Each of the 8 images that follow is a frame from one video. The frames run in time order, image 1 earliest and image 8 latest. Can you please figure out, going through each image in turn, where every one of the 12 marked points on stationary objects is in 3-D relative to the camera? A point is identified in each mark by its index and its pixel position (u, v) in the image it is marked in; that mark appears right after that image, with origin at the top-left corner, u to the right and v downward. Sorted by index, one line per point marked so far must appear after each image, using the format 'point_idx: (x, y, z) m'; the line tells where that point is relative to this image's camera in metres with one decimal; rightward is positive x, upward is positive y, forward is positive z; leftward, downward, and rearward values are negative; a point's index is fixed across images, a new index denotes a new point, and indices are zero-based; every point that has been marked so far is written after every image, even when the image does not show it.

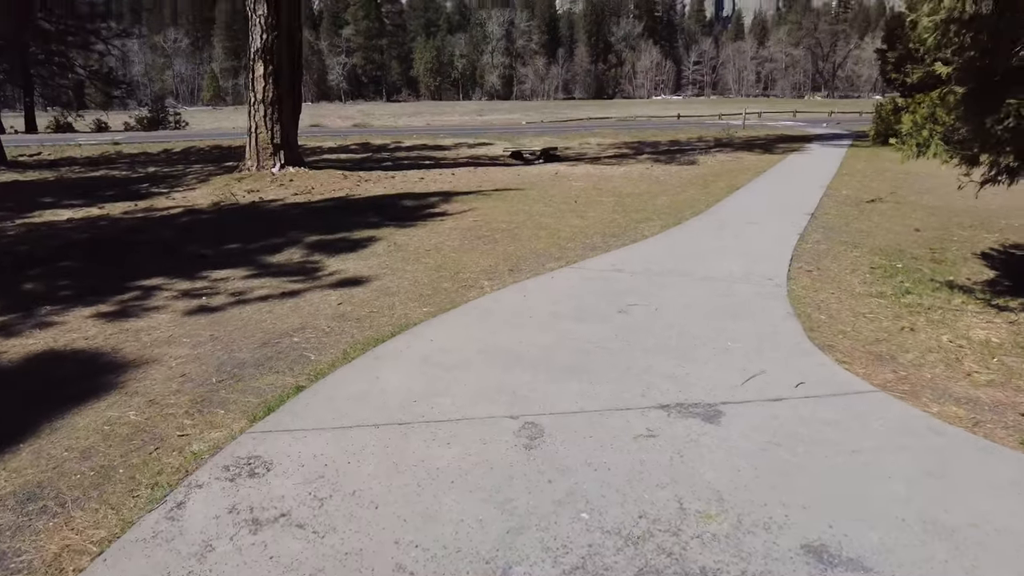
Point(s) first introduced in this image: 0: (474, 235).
0: (-0.5, +0.6, +7.2) m
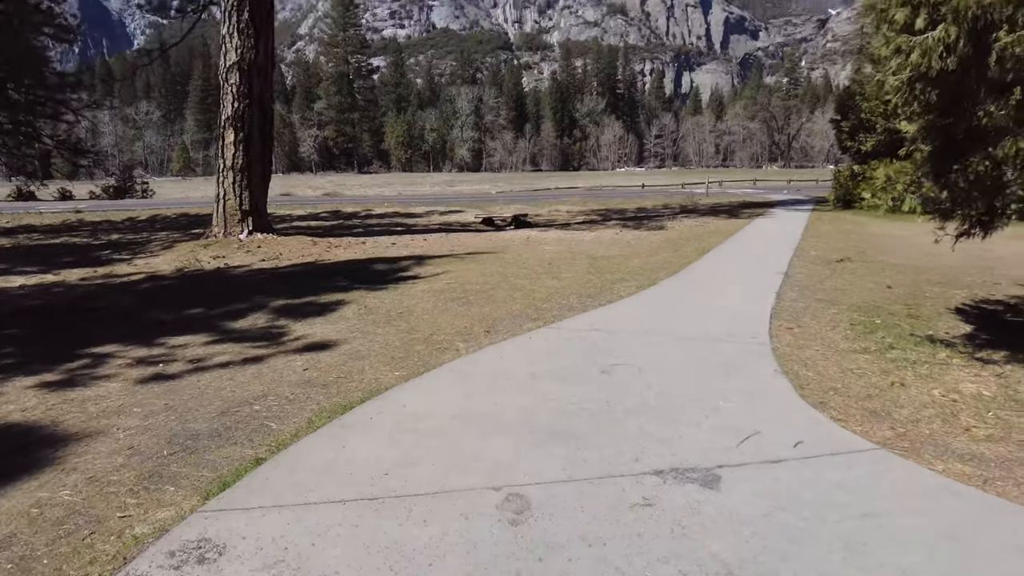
0: (-0.8, -0.1, +7.0) m
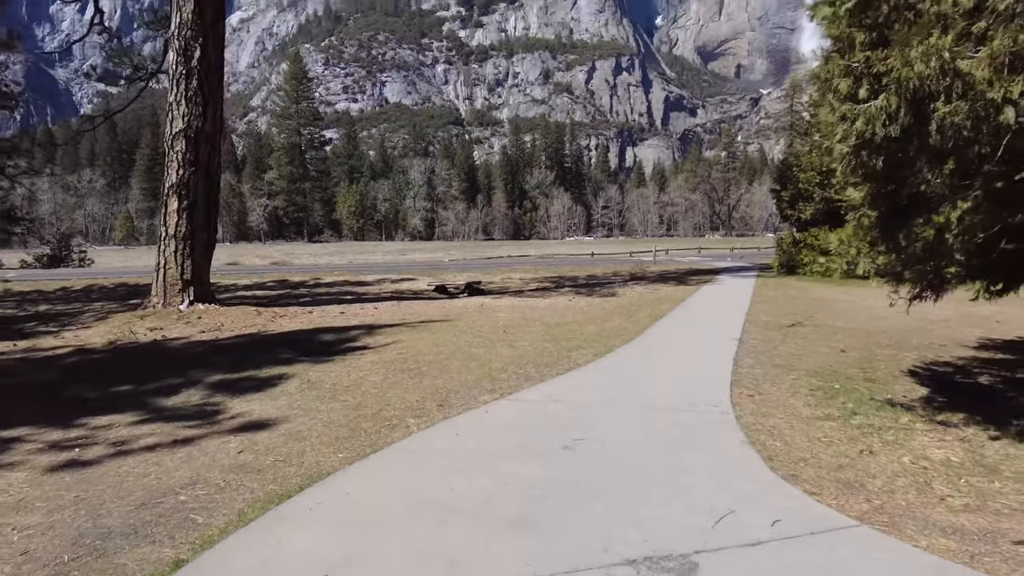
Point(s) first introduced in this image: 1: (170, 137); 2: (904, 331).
0: (-1.3, -0.9, +6.7) m
1: (-5.6, +2.5, +9.5) m
2: (+5.4, -0.6, +8.1) m
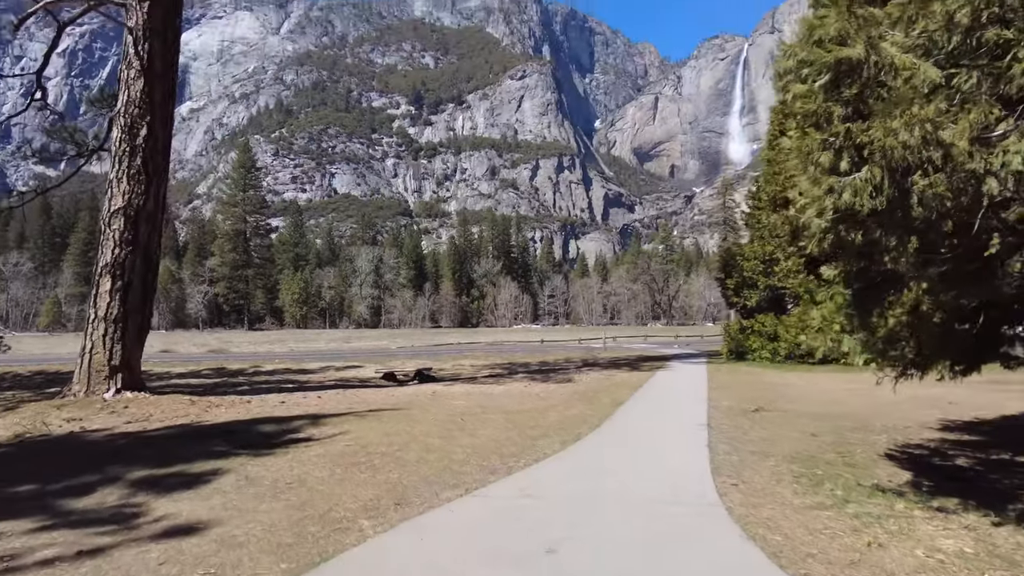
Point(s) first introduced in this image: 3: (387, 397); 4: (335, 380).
0: (-1.7, -1.8, +6.0) m
1: (-6.2, +1.2, +9.0) m
2: (+4.9, -1.7, +8.1) m
3: (-2.7, -2.4, +12.6) m
4: (-5.4, -2.8, +17.7) m
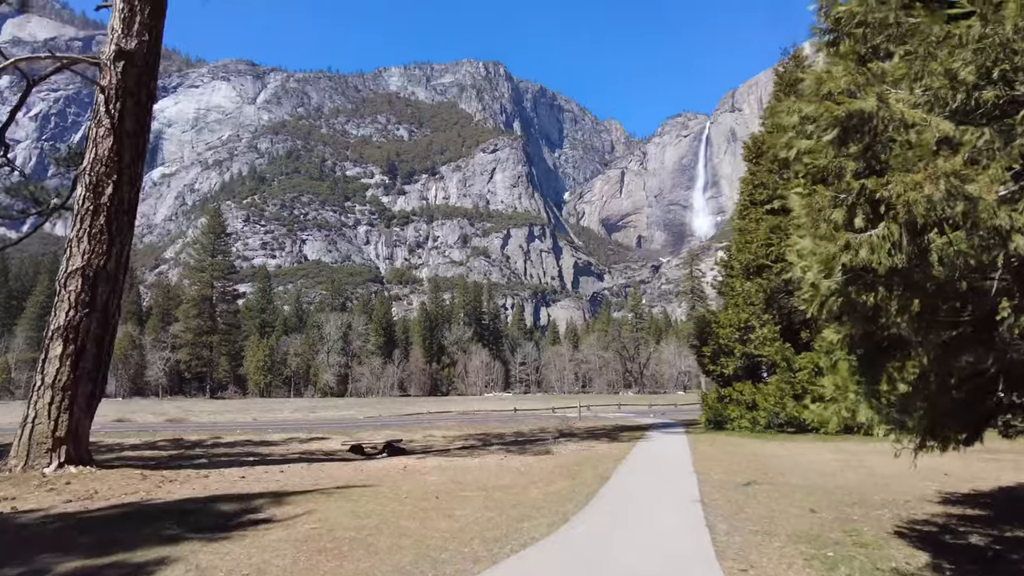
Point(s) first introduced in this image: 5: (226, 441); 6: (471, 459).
0: (-1.8, -2.4, +5.4) m
1: (-6.5, +0.2, +8.4) m
2: (+4.6, -2.7, +7.8) m
3: (-3.2, -3.7, +11.8) m
4: (-6.1, -4.7, +16.7) m
5: (-9.3, -5.0, +19.0) m
6: (-1.0, -4.1, +14.0) m
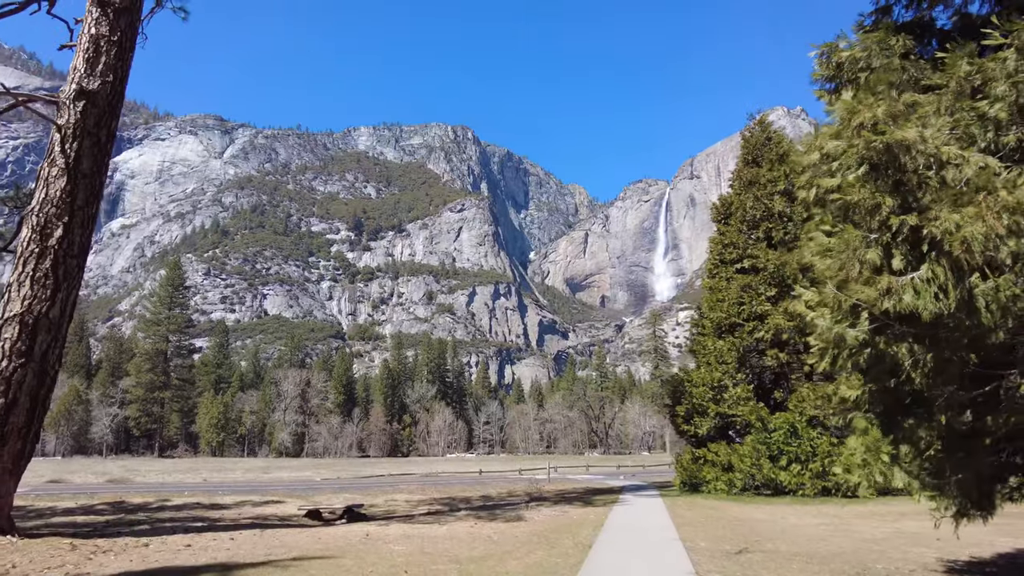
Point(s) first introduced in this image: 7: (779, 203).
0: (-2.0, -2.8, +4.7) m
1: (-6.8, -0.4, +7.7) m
2: (+4.3, -3.4, +7.4) m
3: (-3.7, -4.7, +10.8) m
4: (-6.9, -6.1, +15.4) m
5: (-10.3, -6.5, +17.5) m
6: (-1.7, -5.3, +13.1) m
7: (+8.5, +2.7, +18.6) m
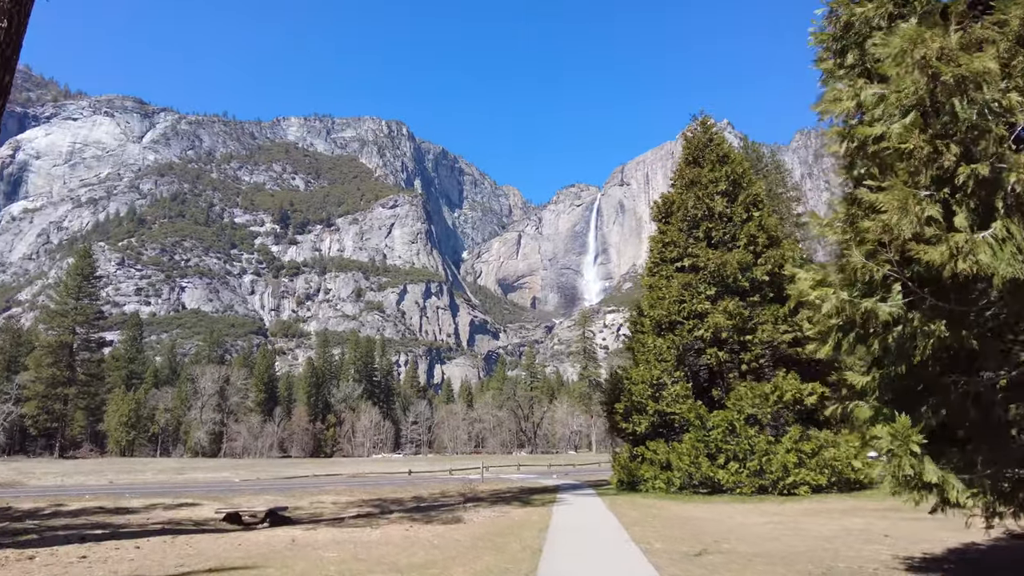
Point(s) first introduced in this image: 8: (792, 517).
0: (-2.3, -2.5, +3.8) m
1: (-7.3, 0.0, +6.3) m
2: (+3.7, -3.3, +7.3) m
3: (-4.7, -4.3, +9.7) m
4: (-8.5, -5.6, +13.9) m
5: (-12.1, -6.0, +15.6) m
6: (-3.0, -5.0, +12.2) m
7: (+6.7, +2.7, +18.9) m
8: (+5.2, -4.3, +10.9) m
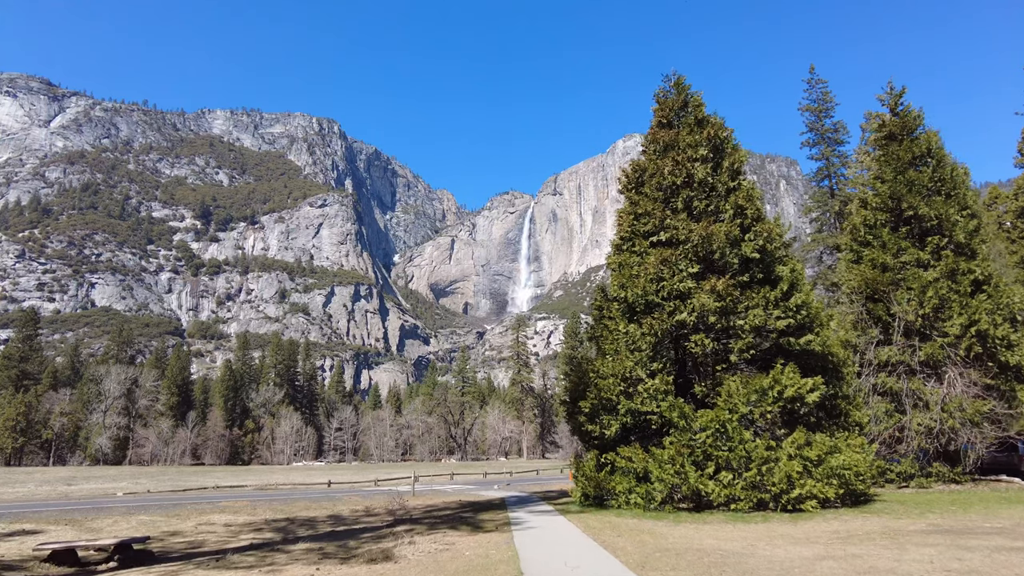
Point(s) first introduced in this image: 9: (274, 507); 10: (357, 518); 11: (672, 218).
0: (-2.0, -1.6, +0.3) m
1: (-7.2, +1.1, +2.2) m
2: (+3.5, -2.6, +4.4) m
3: (-5.2, -3.4, +5.9) m
4: (-9.4, -4.6, +9.6) m
5: (-13.2, -4.9, +10.9) m
6: (-3.7, -4.2, +8.5) m
7: (+5.4, +3.3, +16.3) m
8: (+4.6, -3.6, +8.2) m
9: (-7.9, -7.3, +19.5) m
10: (-4.4, -6.5, +16.6) m
11: (+4.5, +1.9, +16.1) m
